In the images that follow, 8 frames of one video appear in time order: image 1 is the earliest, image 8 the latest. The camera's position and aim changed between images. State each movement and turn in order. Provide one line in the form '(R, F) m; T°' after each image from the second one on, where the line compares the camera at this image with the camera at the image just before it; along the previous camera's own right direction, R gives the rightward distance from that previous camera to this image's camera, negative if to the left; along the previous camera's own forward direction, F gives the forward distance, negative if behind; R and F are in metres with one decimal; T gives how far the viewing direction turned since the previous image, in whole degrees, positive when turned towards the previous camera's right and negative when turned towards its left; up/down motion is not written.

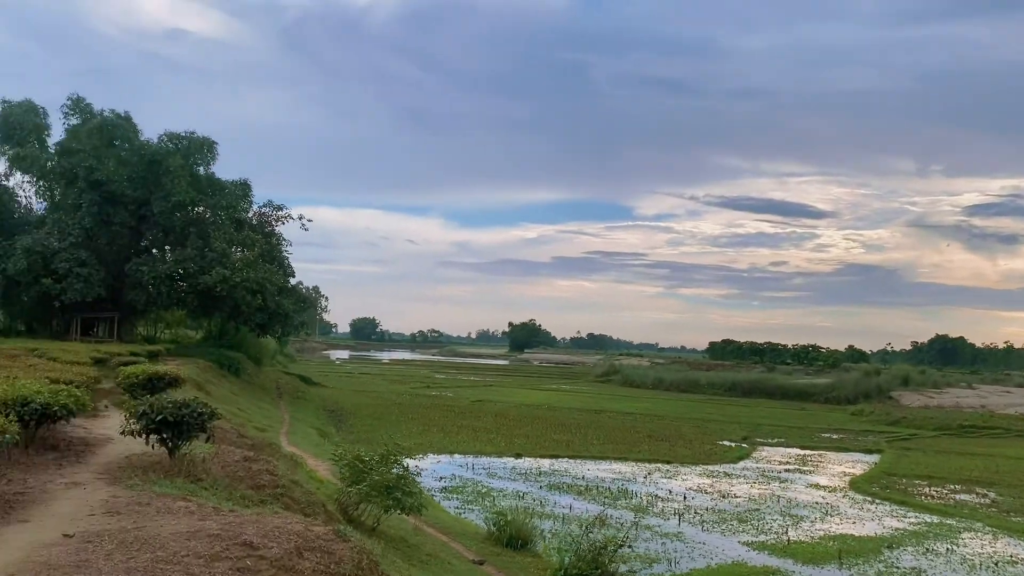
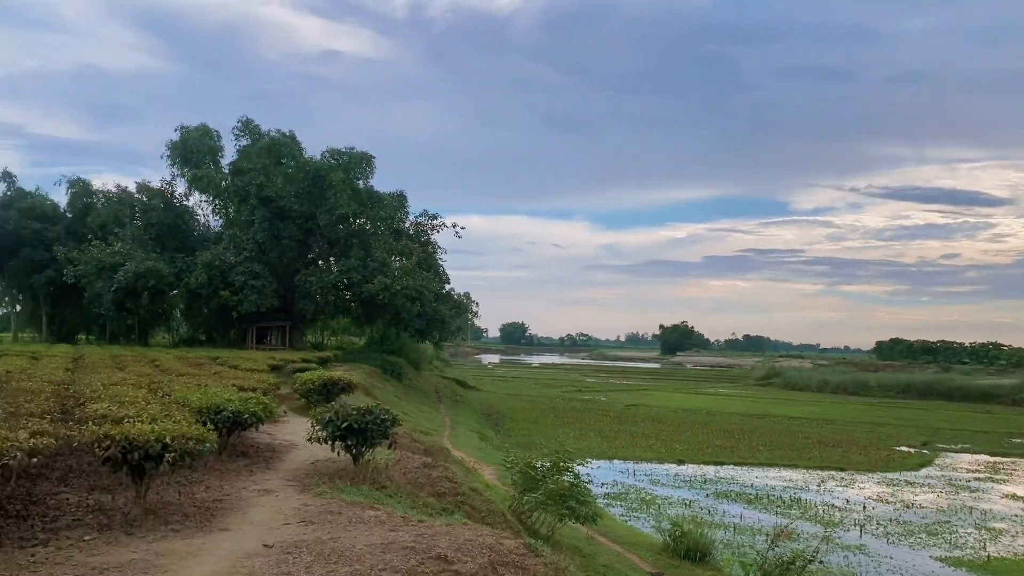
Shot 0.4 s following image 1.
(-0.2, +0.2) m; -10°
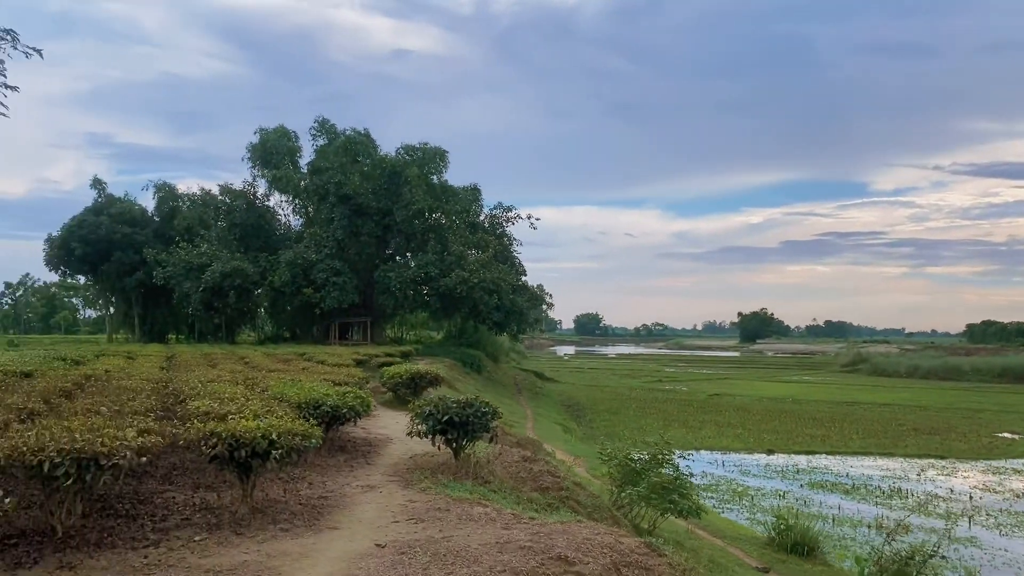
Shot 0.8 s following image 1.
(-0.1, +0.2) m; -5°
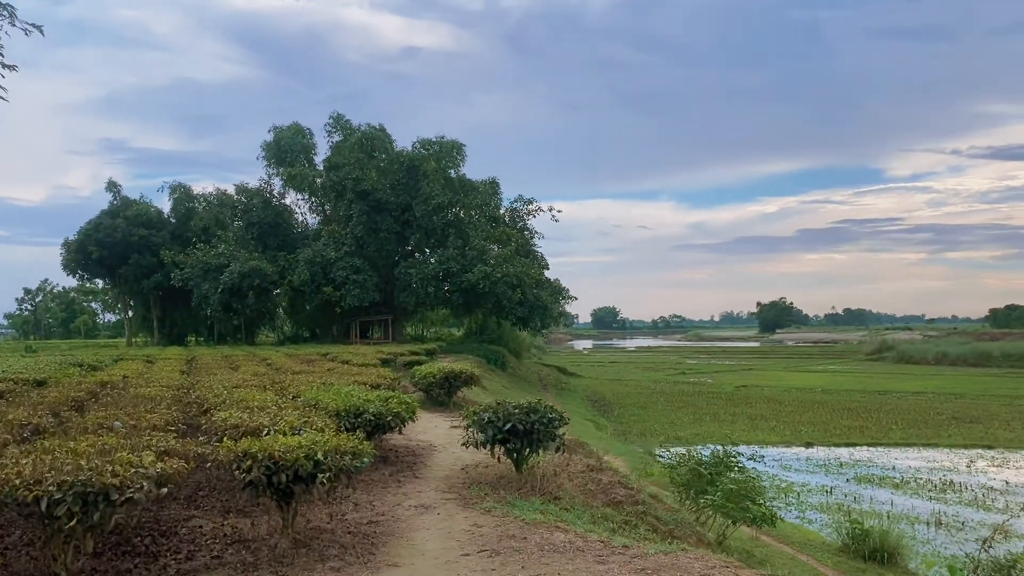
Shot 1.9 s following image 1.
(-0.2, +0.5) m; -1°
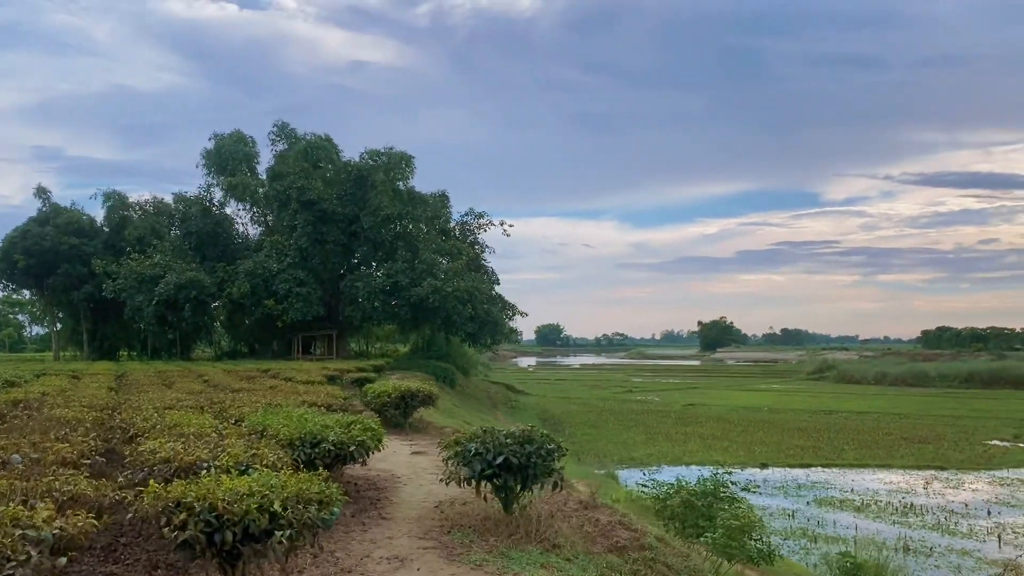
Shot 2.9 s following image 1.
(-0.2, +0.6) m; +4°
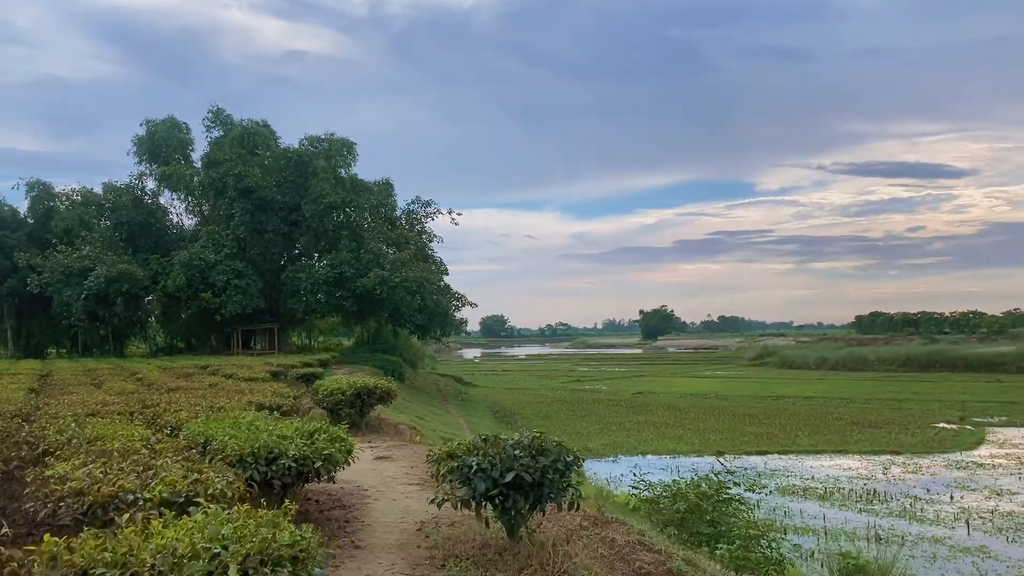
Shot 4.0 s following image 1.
(-0.2, +0.6) m; +4°
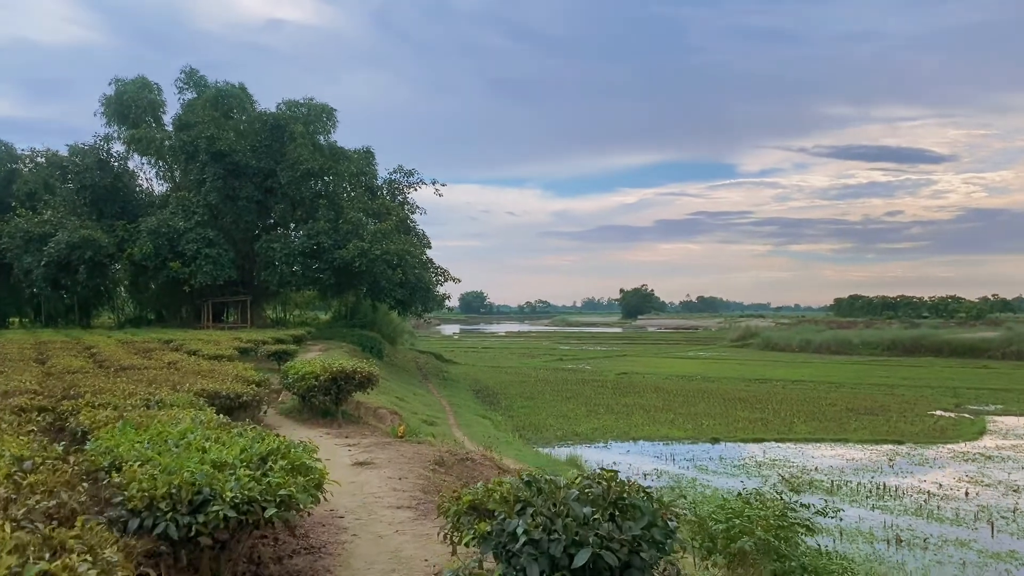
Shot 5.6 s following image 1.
(-0.2, +1.0) m; +1°
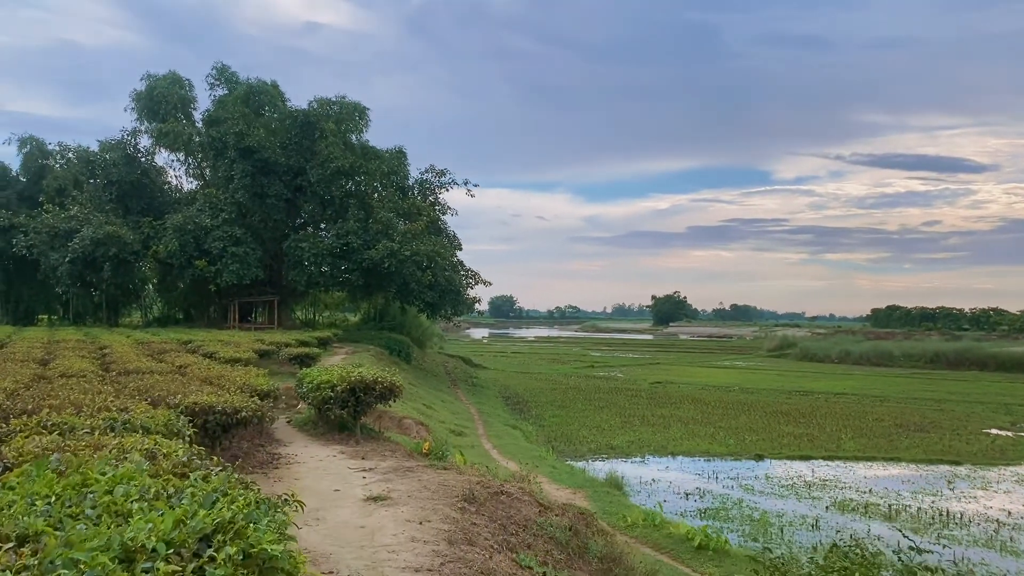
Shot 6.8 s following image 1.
(-0.1, +0.8) m; -2°
